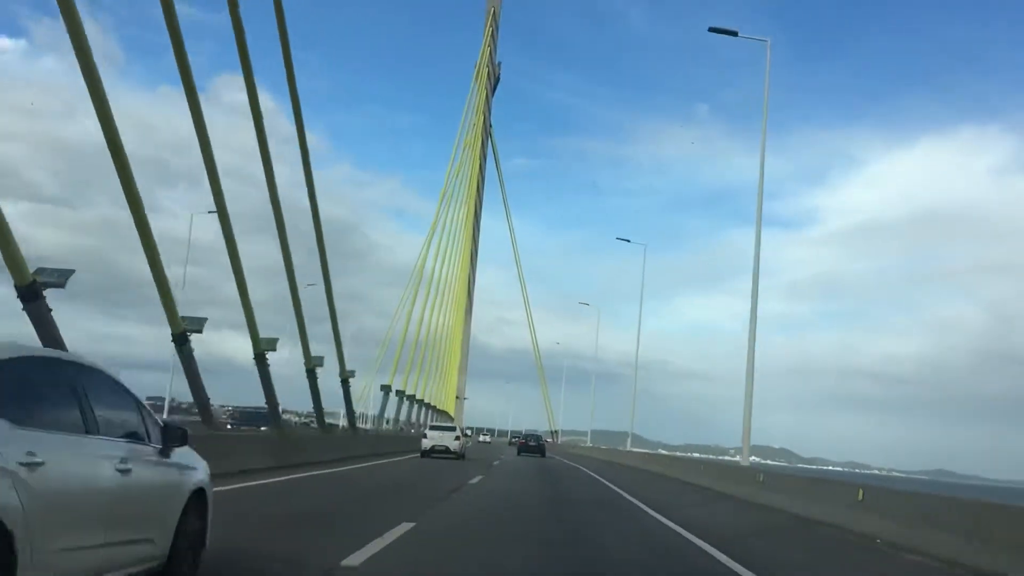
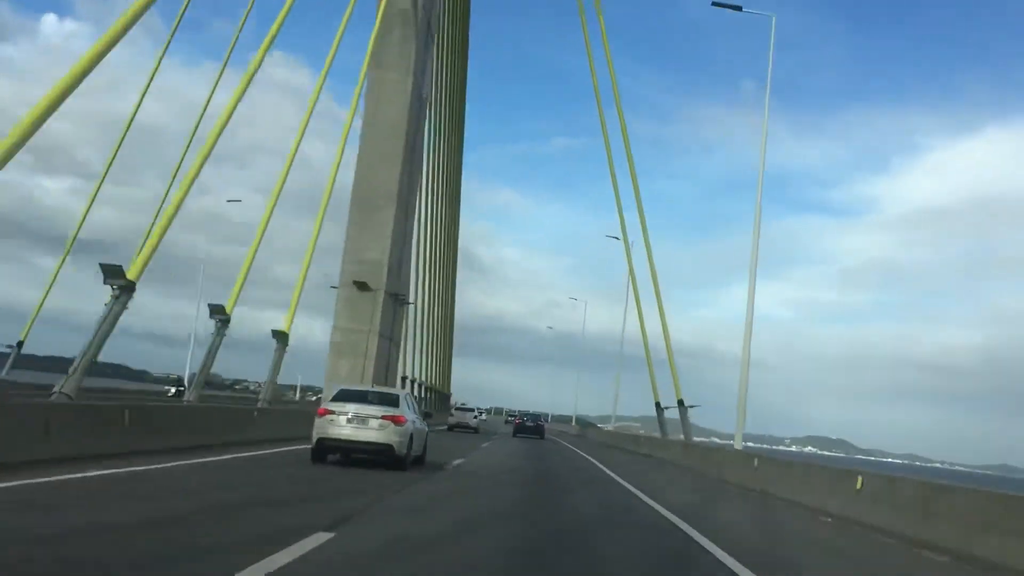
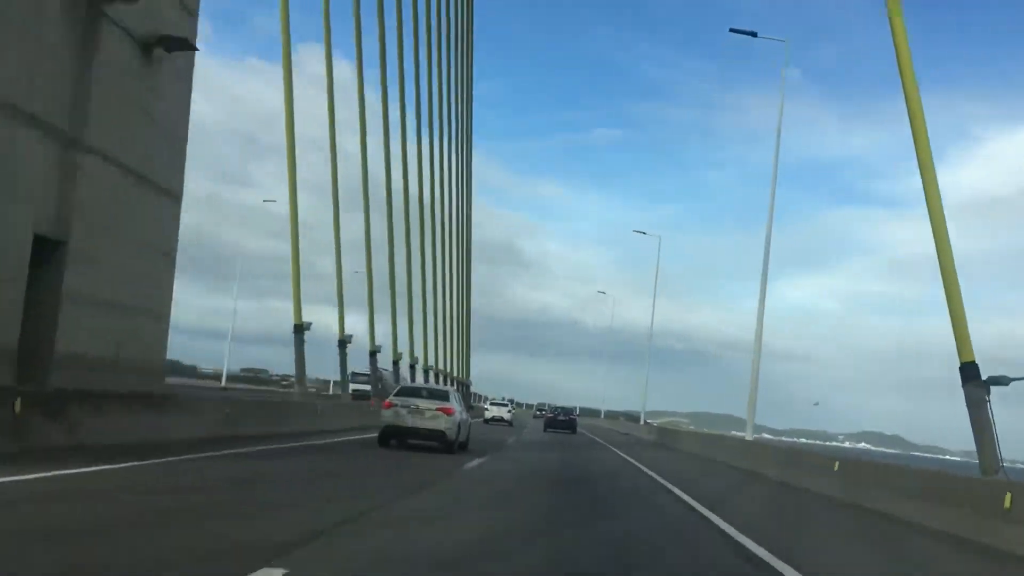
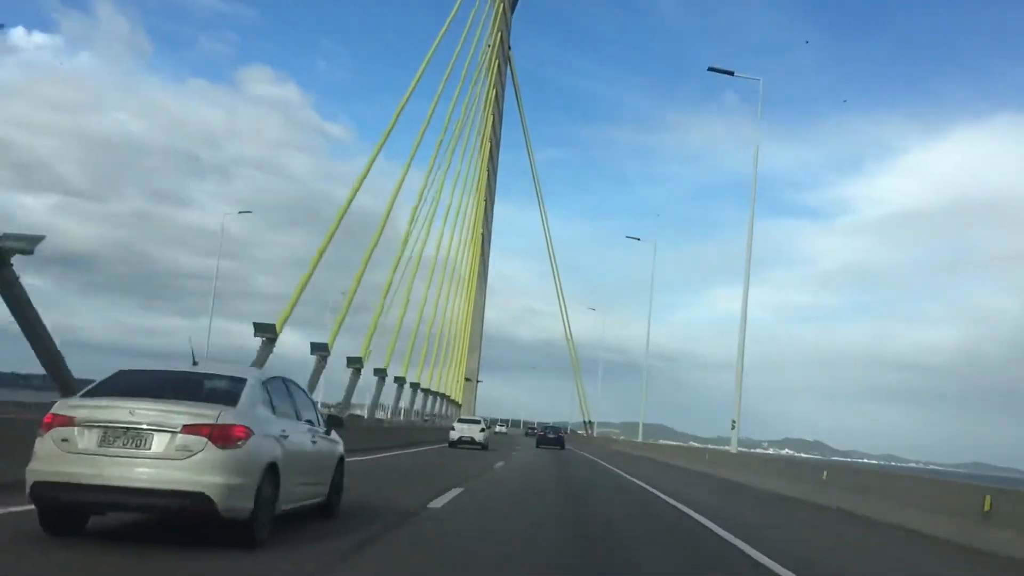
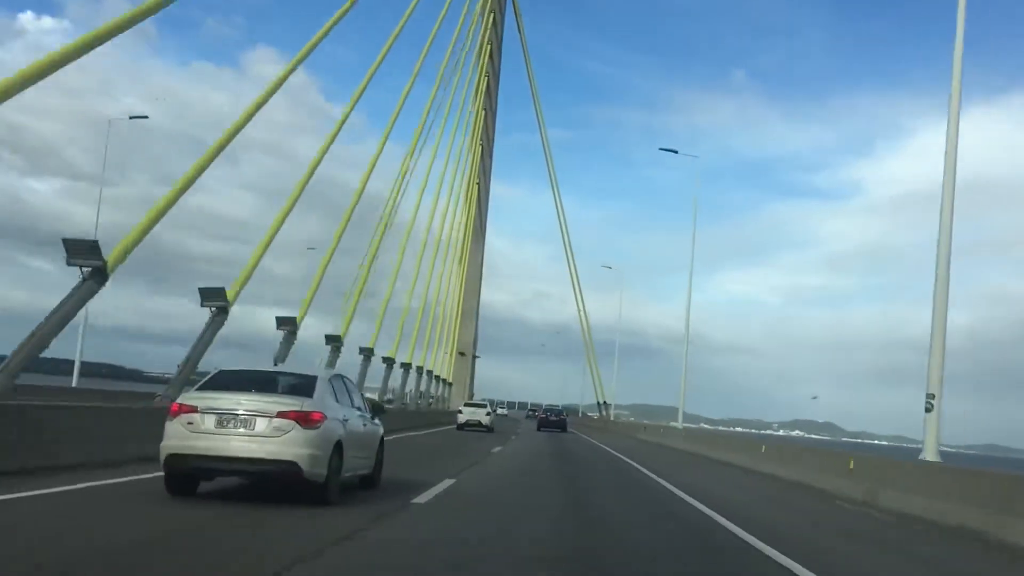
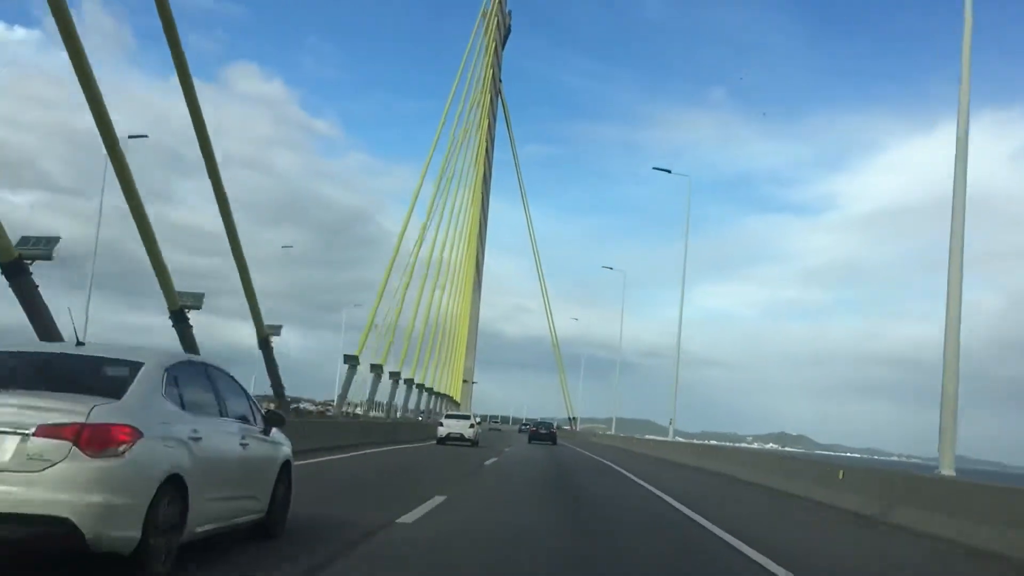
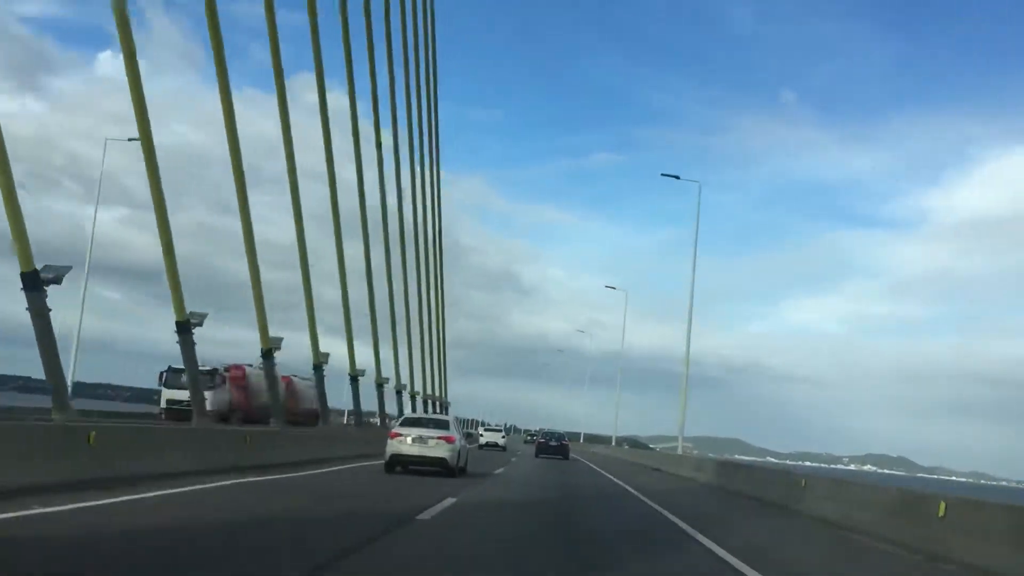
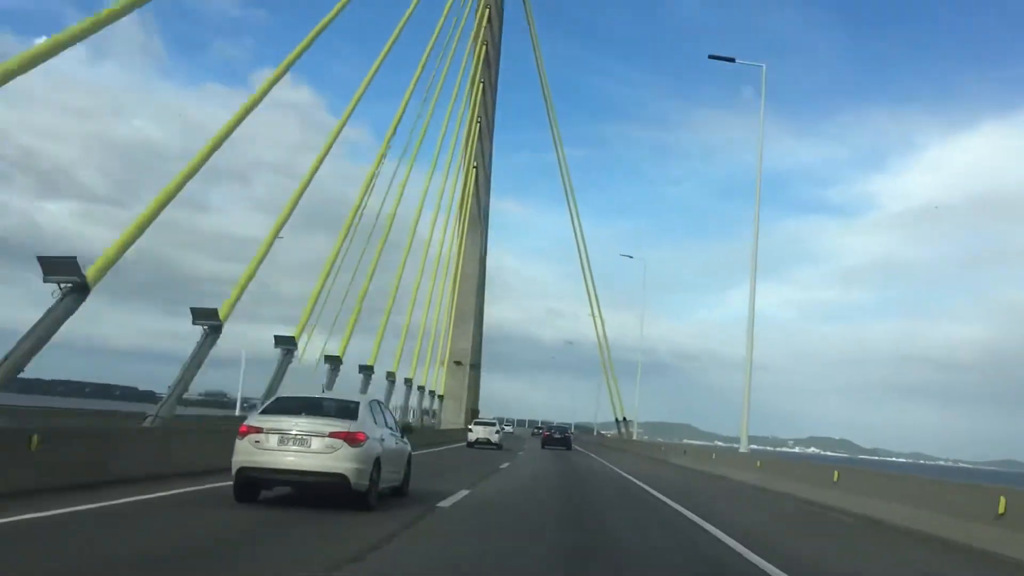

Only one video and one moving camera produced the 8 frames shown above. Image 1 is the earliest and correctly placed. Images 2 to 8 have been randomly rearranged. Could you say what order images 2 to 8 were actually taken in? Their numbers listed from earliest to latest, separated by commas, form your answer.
6, 4, 5, 8, 2, 3, 7
